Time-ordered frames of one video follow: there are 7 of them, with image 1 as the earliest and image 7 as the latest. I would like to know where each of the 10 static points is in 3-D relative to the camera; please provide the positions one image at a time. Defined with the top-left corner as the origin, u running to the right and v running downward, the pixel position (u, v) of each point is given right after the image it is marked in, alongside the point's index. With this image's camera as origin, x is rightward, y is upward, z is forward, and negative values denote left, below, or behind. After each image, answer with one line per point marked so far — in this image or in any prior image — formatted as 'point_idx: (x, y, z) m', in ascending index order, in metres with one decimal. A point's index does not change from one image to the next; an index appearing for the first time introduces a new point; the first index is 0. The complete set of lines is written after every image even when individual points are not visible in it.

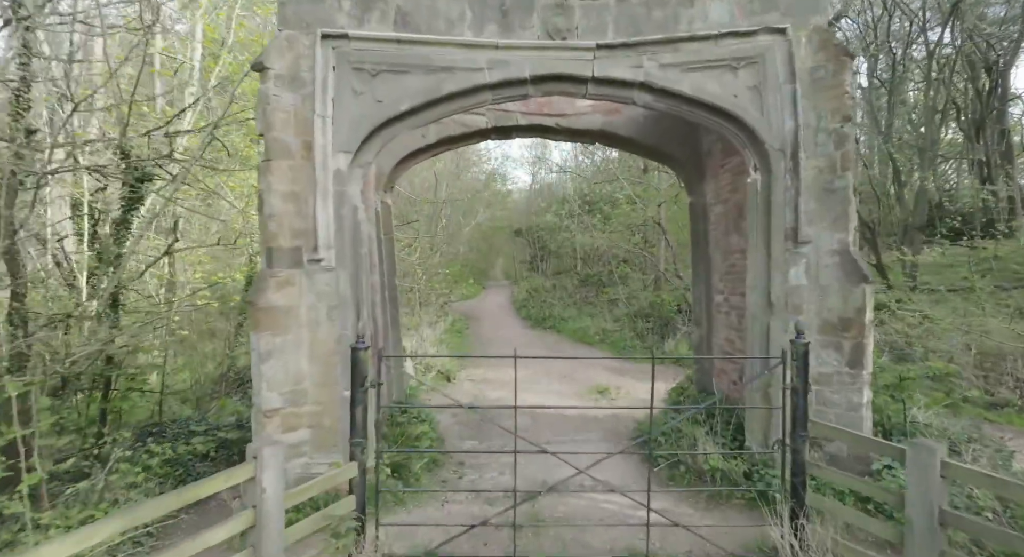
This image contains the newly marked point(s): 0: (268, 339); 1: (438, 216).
0: (-2.0, -0.5, +4.8) m
1: (-2.0, +1.6, +16.0) m
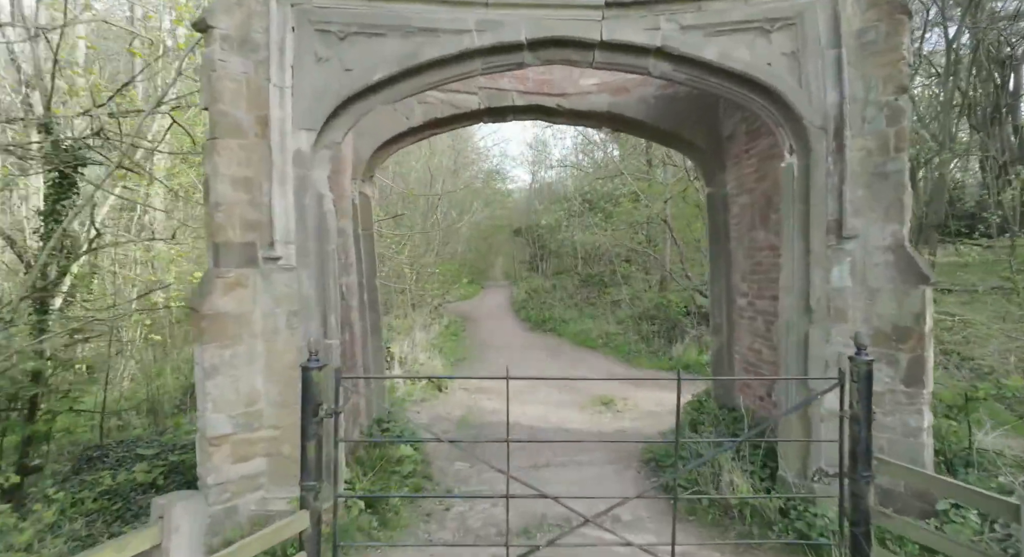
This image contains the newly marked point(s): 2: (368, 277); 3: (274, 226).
0: (-2.1, -0.5, +4.0) m
1: (-2.0, +1.6, +15.2) m
2: (-1.6, 0.0, +6.4) m
3: (-1.7, +0.4, +4.2) m
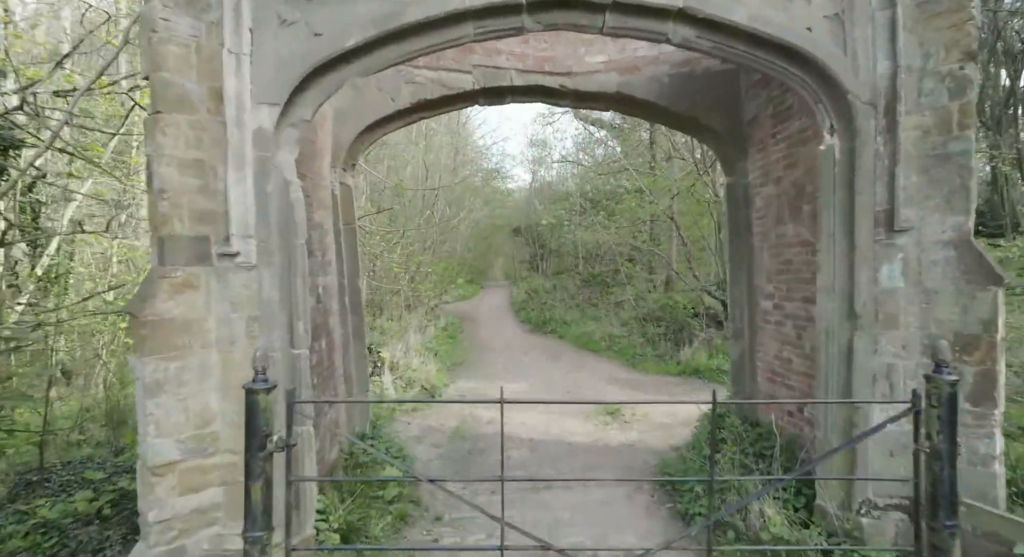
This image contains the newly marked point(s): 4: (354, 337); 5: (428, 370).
0: (-2.1, -0.5, +3.4) m
1: (-2.1, +1.6, +14.6) m
2: (-1.7, 0.0, +5.8) m
3: (-1.7, +0.4, +3.6) m
4: (-1.6, -0.6, +5.9) m
5: (-1.5, -1.6, +10.4) m
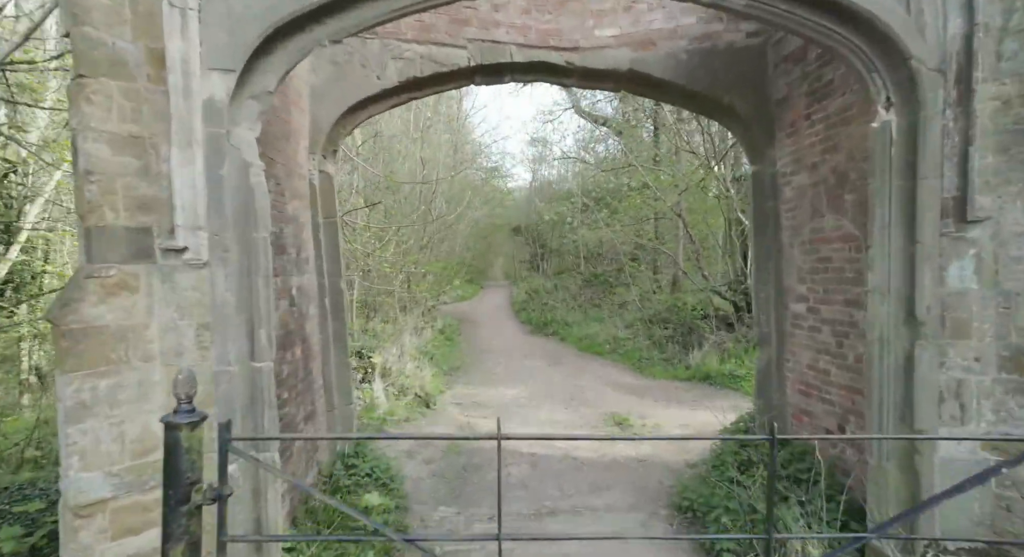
0: (-2.1, -0.5, +2.8) m
1: (-2.1, +1.6, +14.0) m
2: (-1.7, 0.0, +5.2) m
3: (-1.7, +0.4, +3.0) m
4: (-1.6, -0.6, +5.3) m
5: (-1.5, -1.6, +9.8) m
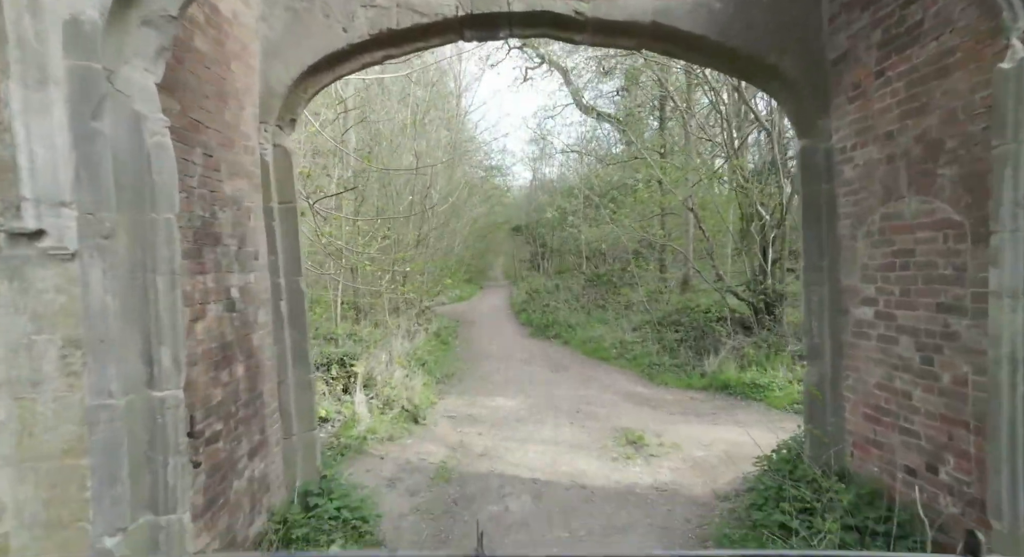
0: (-2.1, -0.5, +1.9) m
1: (-2.1, +1.6, +13.1) m
2: (-1.7, 0.0, +4.3) m
3: (-1.7, +0.4, +2.1) m
4: (-1.6, -0.6, +4.4) m
5: (-1.5, -1.6, +8.9) m
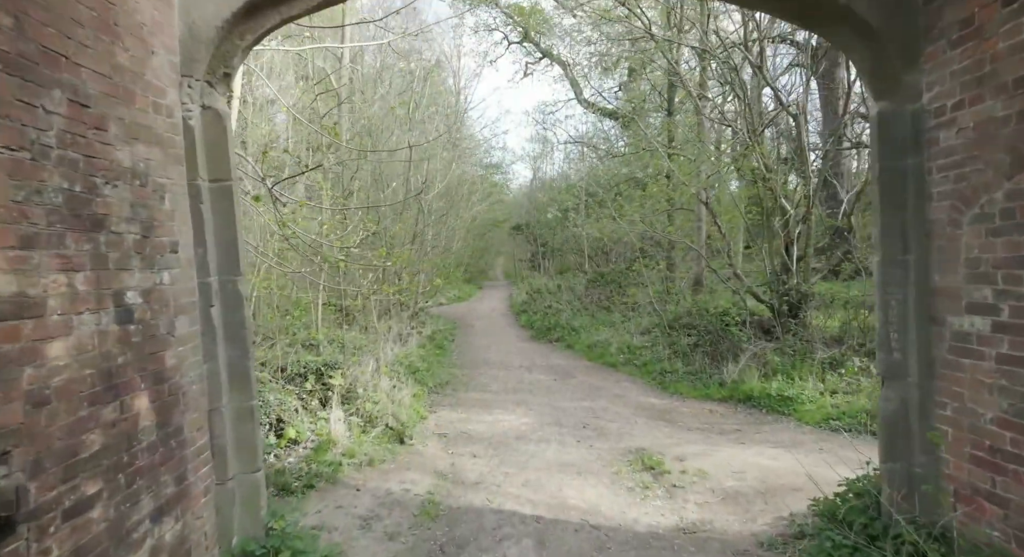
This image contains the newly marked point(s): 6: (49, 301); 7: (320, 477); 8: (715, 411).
0: (-2.1, -0.5, +1.0) m
1: (-2.1, +1.6, +12.1) m
2: (-1.7, 0.0, +3.4) m
3: (-1.8, +0.4, +1.1) m
4: (-1.6, -0.6, +3.4) m
5: (-1.5, -1.6, +7.9) m
6: (-1.7, -0.1, +2.1) m
7: (-1.9, -1.9, +5.7) m
8: (+3.0, -1.9, +8.6) m
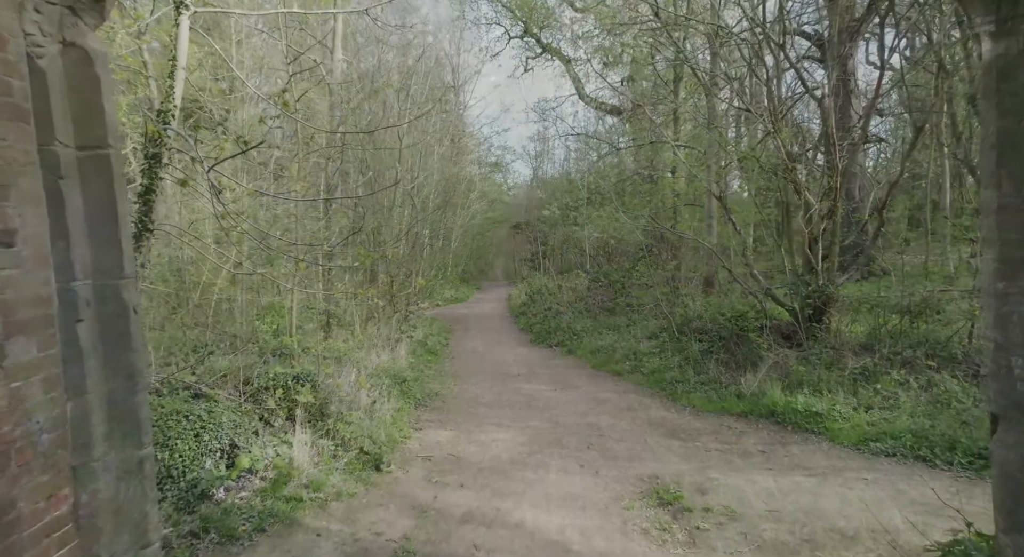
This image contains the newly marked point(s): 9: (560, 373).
0: (-2.2, -0.5, 0.0) m
1: (-2.1, +1.6, +11.2) m
2: (-1.8, 0.0, +2.4) m
3: (-1.8, +0.4, +0.2) m
4: (-1.7, -0.6, +2.5) m
5: (-1.6, -1.6, +7.0) m
6: (-1.7, -0.1, +1.2) m
7: (-1.9, -2.0, +4.8) m
8: (+2.9, -1.9, +7.6) m
9: (+0.9, -1.8, +11.1) m
